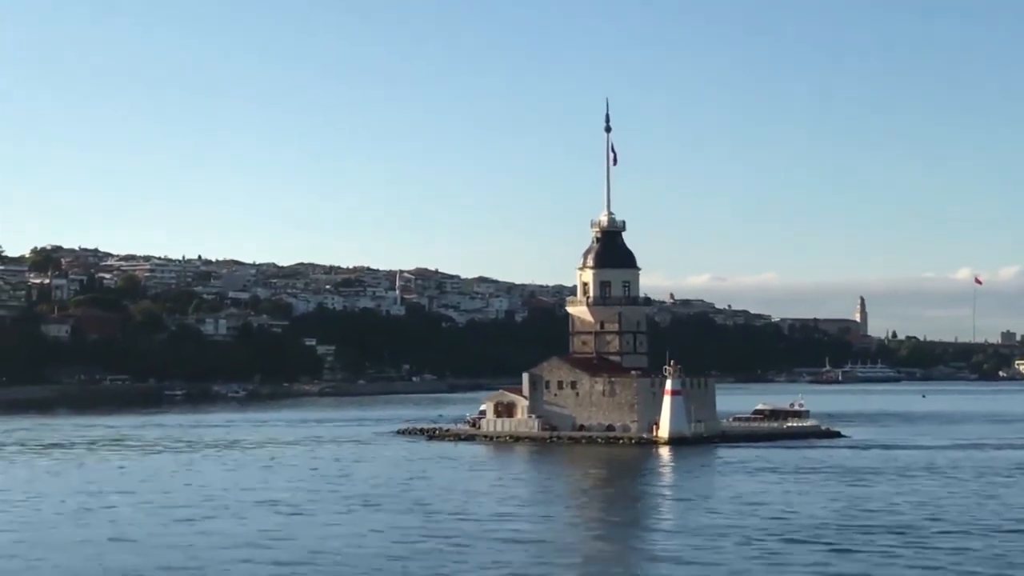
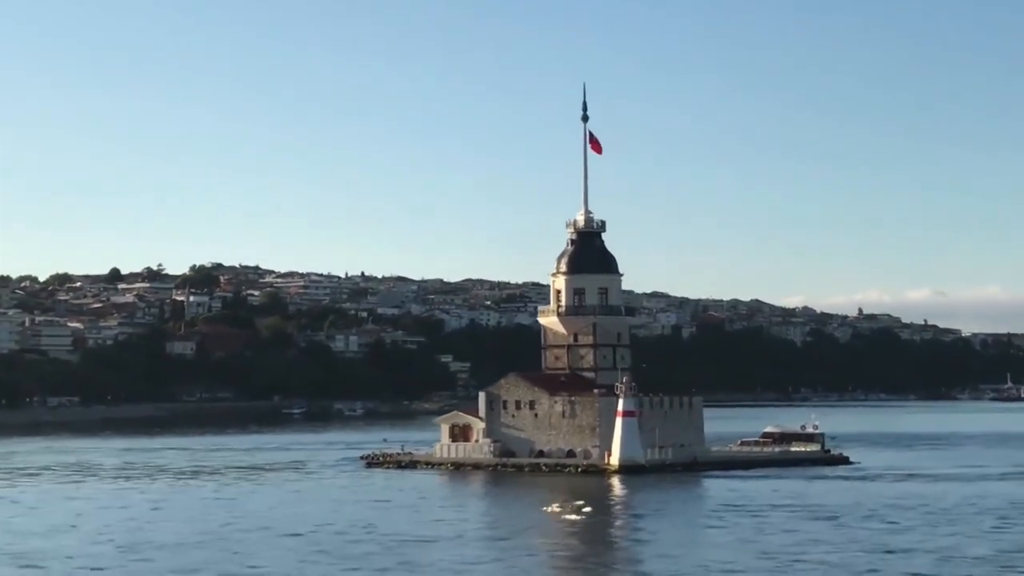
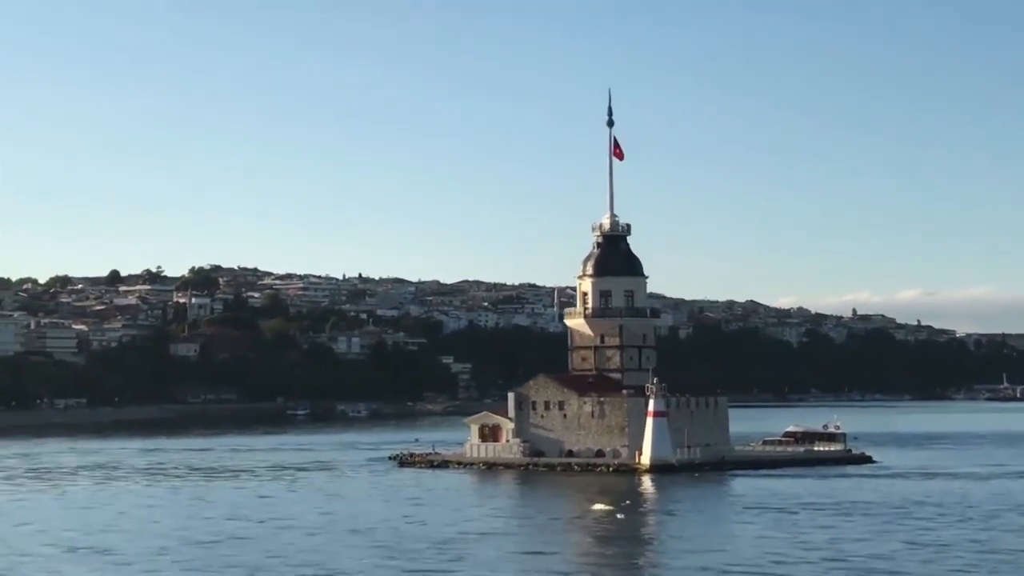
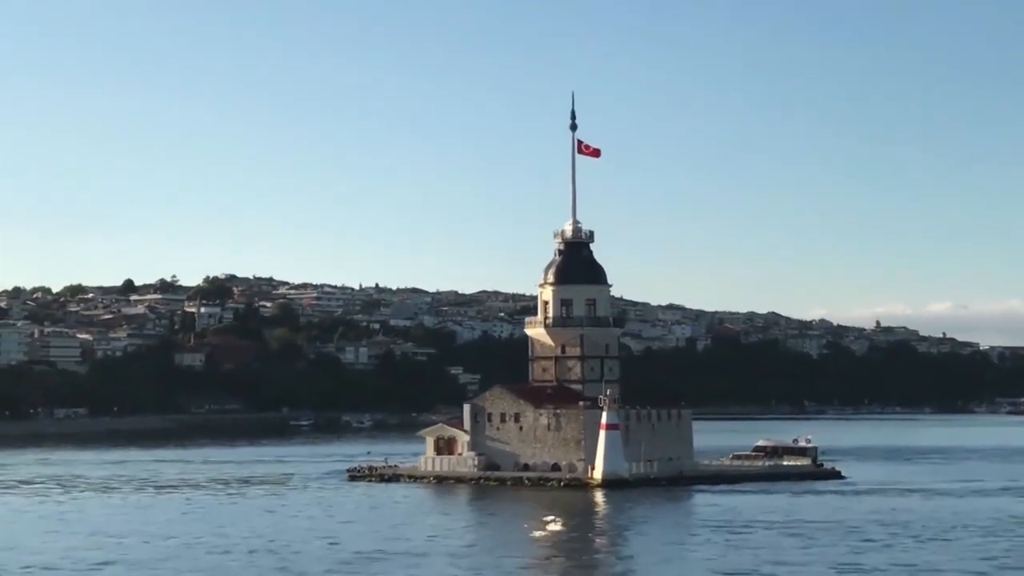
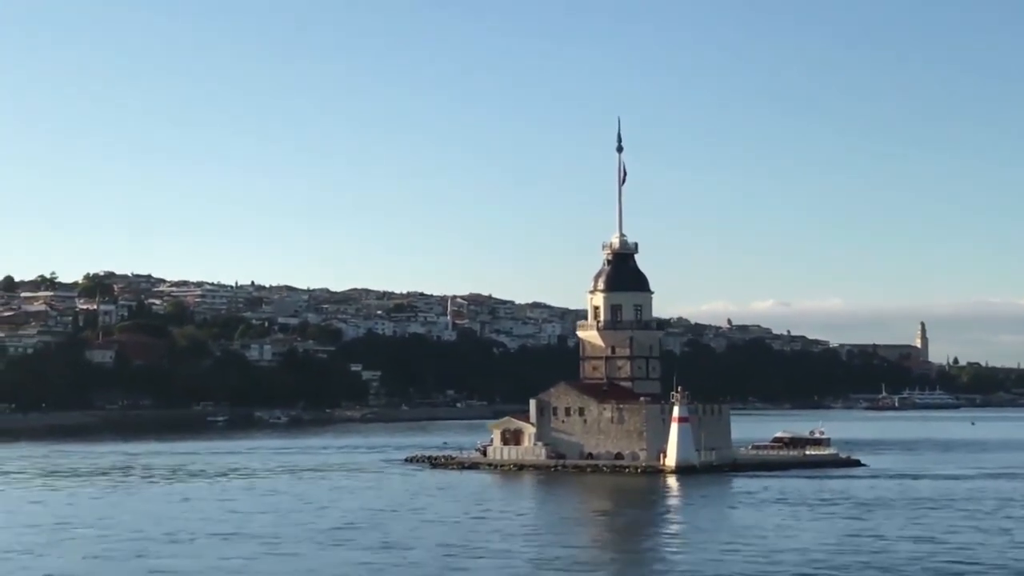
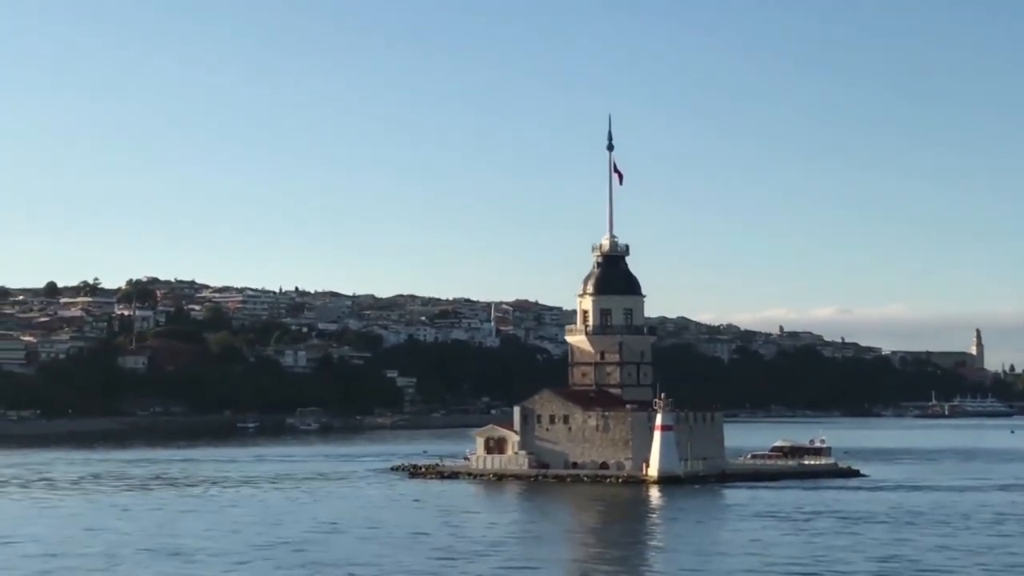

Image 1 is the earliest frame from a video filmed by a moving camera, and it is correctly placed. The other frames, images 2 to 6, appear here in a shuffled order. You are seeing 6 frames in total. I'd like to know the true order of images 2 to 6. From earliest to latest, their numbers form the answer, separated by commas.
5, 6, 3, 2, 4
